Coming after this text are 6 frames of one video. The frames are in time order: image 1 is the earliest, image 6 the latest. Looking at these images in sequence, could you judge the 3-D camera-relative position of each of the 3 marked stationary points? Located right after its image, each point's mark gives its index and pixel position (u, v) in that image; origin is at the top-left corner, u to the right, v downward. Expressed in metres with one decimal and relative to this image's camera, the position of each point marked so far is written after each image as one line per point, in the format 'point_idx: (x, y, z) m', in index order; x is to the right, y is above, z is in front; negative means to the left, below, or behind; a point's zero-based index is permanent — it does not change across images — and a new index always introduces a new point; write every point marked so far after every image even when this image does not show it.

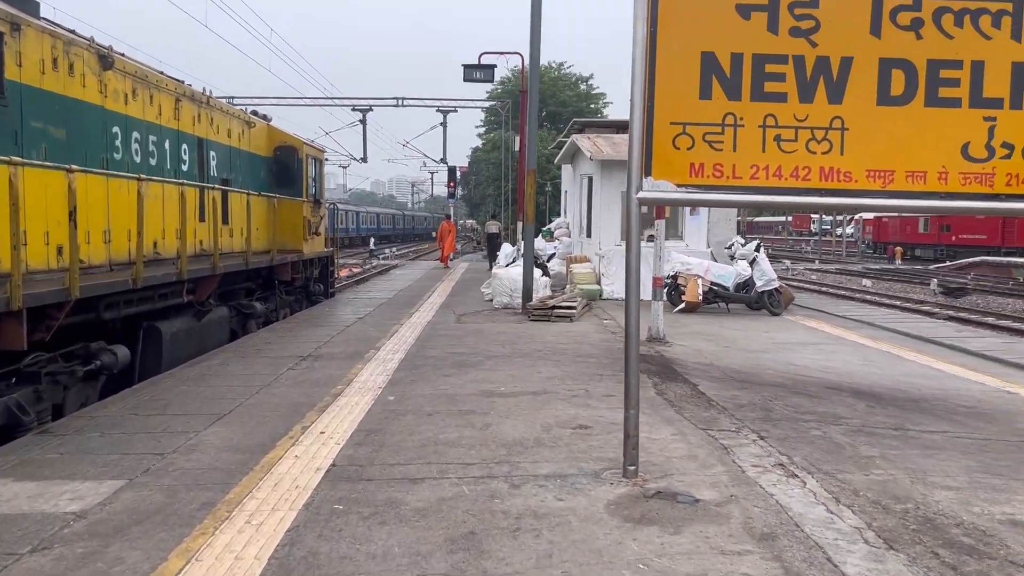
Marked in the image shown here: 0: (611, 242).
0: (+1.9, +0.8, +16.5) m
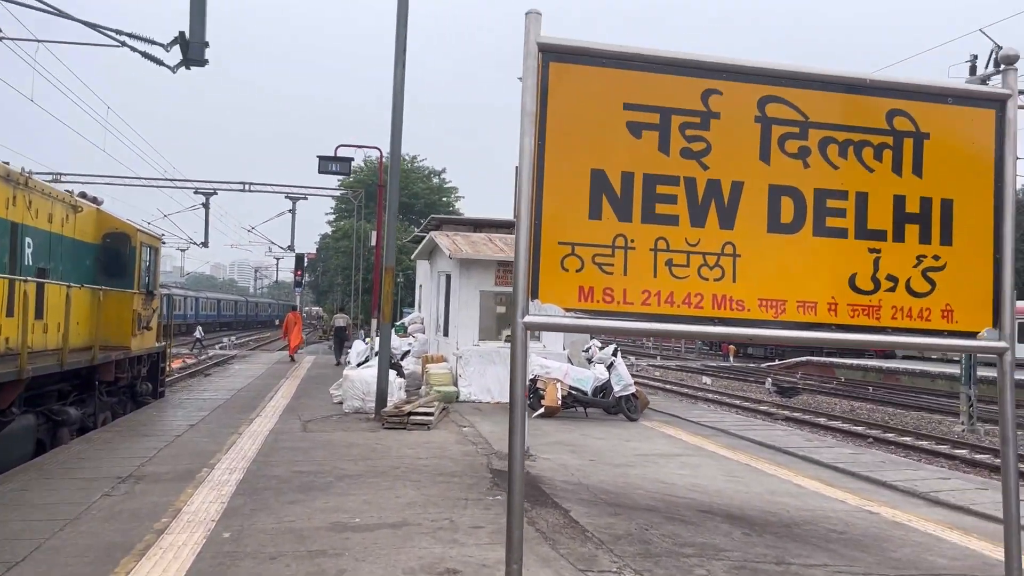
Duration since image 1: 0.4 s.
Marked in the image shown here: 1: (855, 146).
0: (-0.8, -1.0, +16.0) m
1: (+1.8, +0.7, +4.5) m
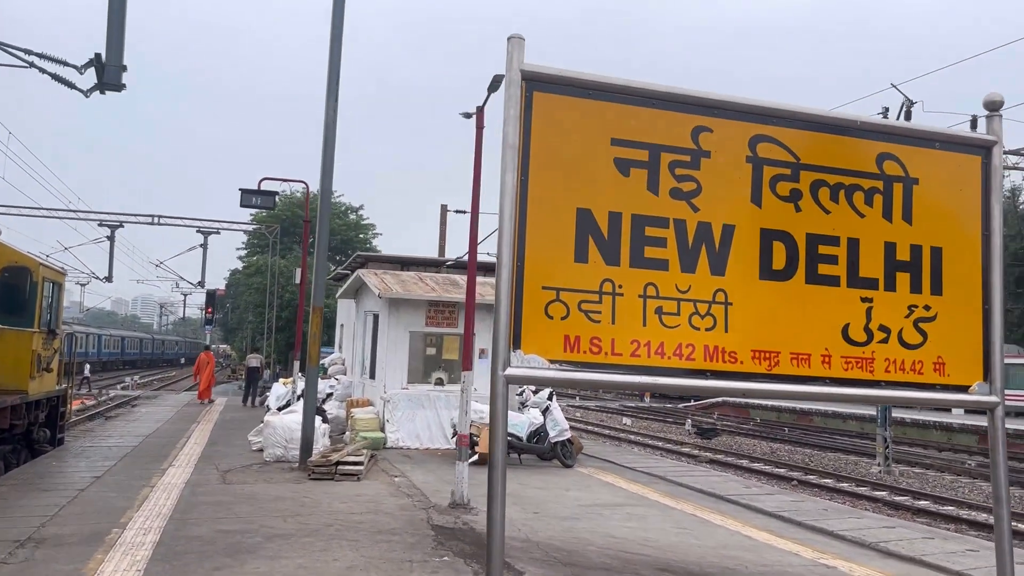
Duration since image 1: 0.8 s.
0: (-2.1, -1.8, +15.4) m
1: (+1.6, +0.5, +4.3) m
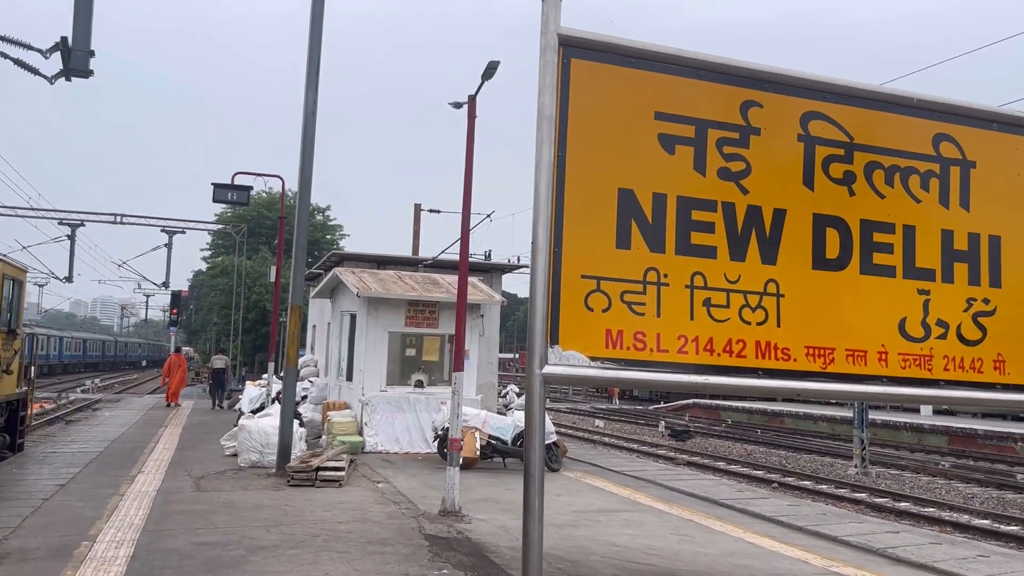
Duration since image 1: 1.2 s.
0: (-2.4, -1.8, +14.9) m
1: (+1.8, +0.5, +3.9) m
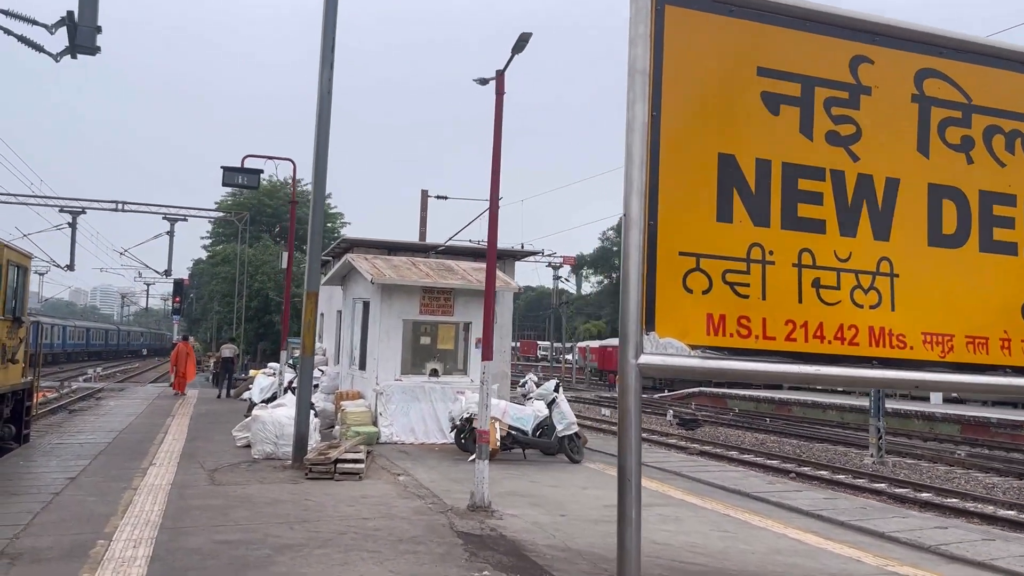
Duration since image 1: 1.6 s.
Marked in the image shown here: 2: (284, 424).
0: (-2.1, -1.5, +14.6) m
1: (+2.1, +0.6, +3.5) m
2: (-3.1, -1.8, +11.7) m
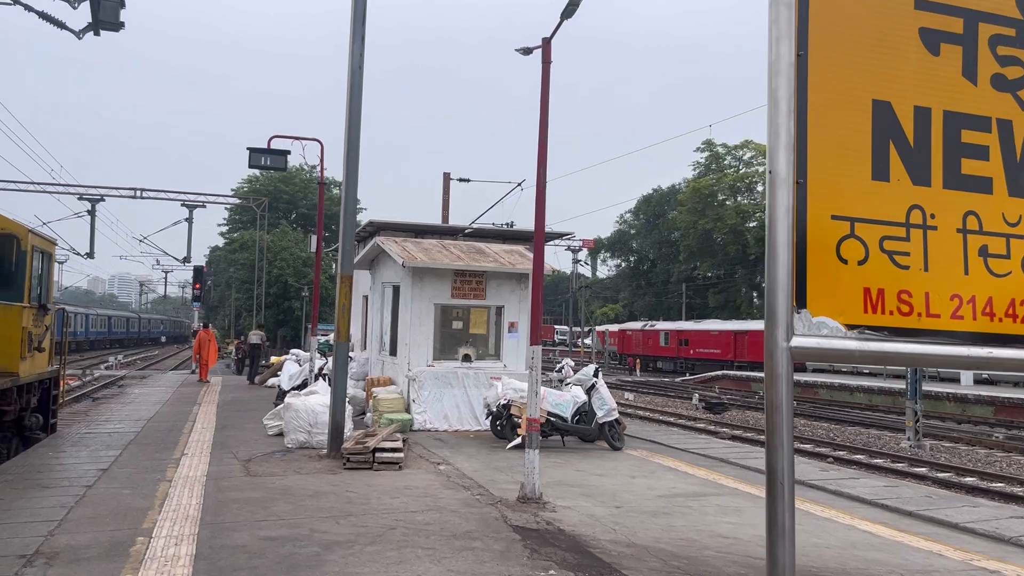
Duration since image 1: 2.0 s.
0: (-1.5, -1.3, +14.2) m
1: (+2.5, +0.7, +3.0) m
2: (-2.6, -1.6, +11.4) m
